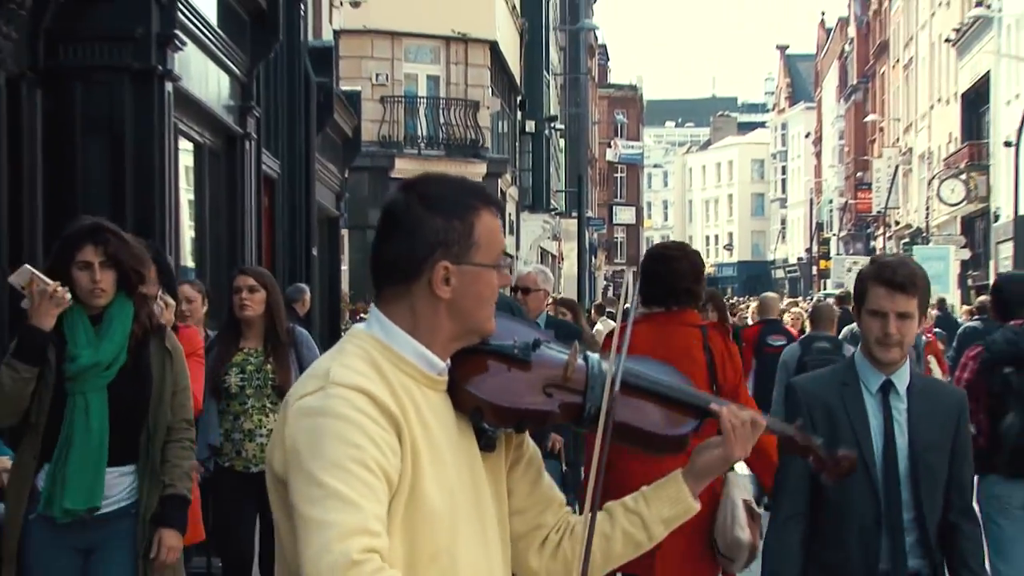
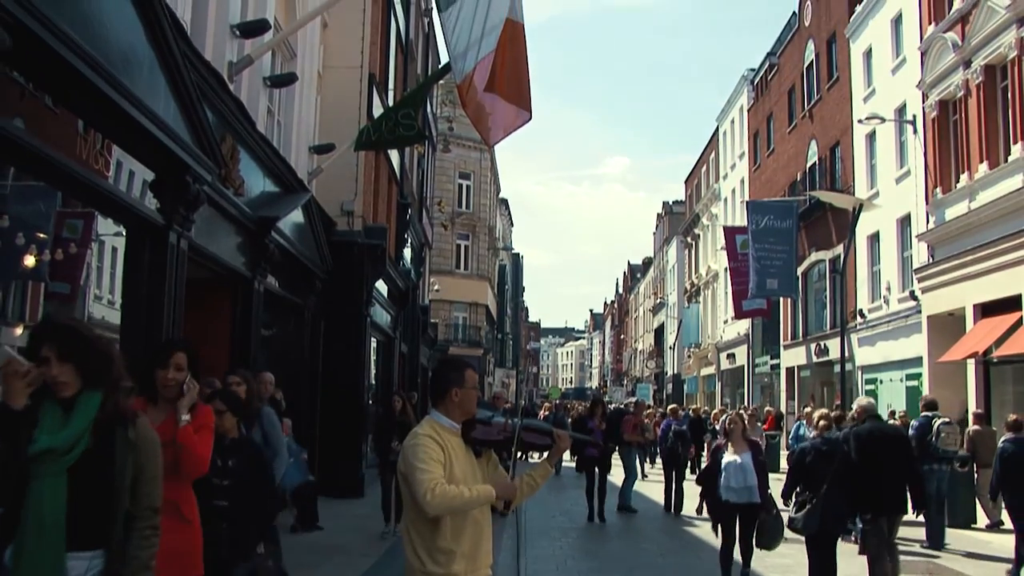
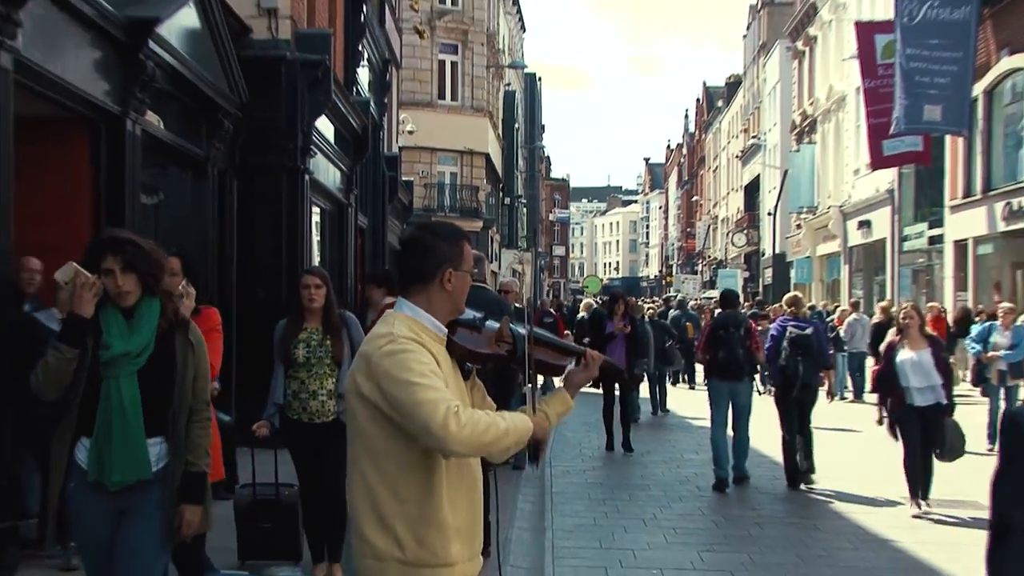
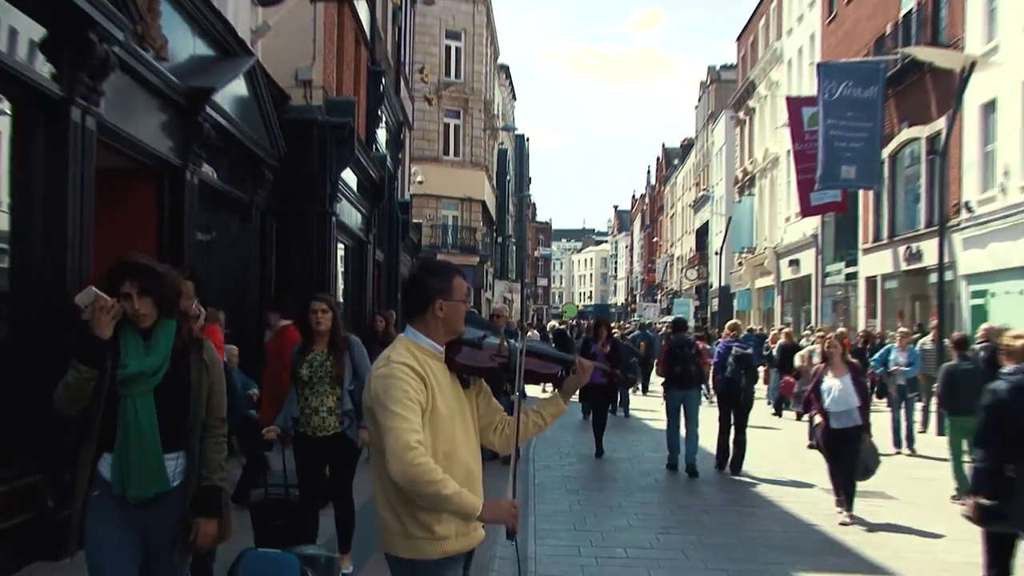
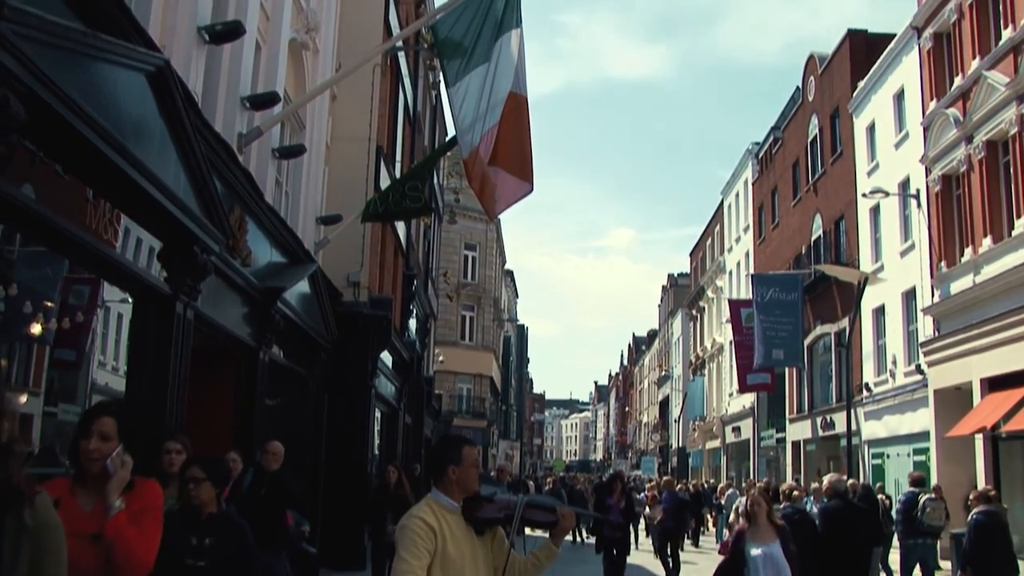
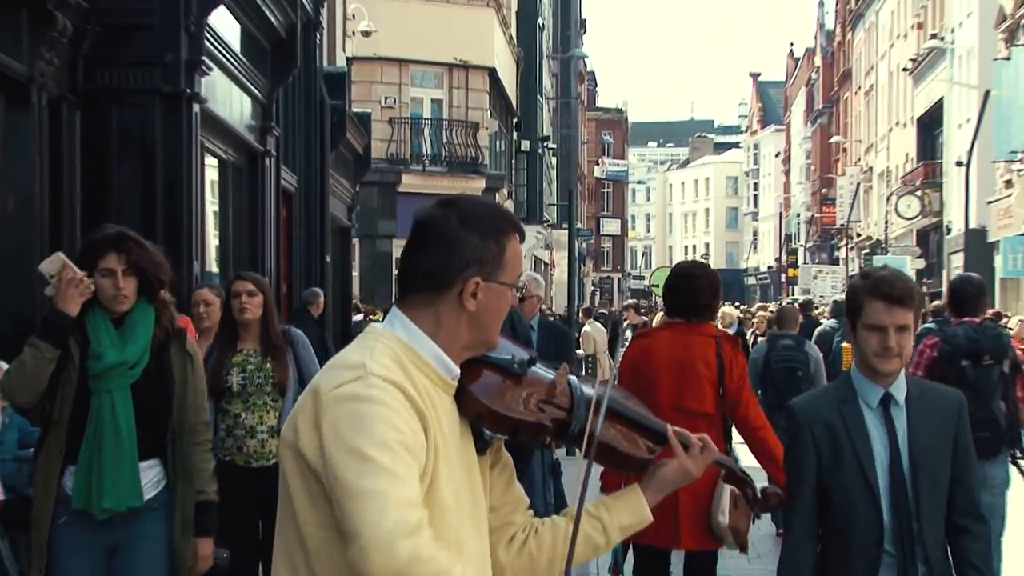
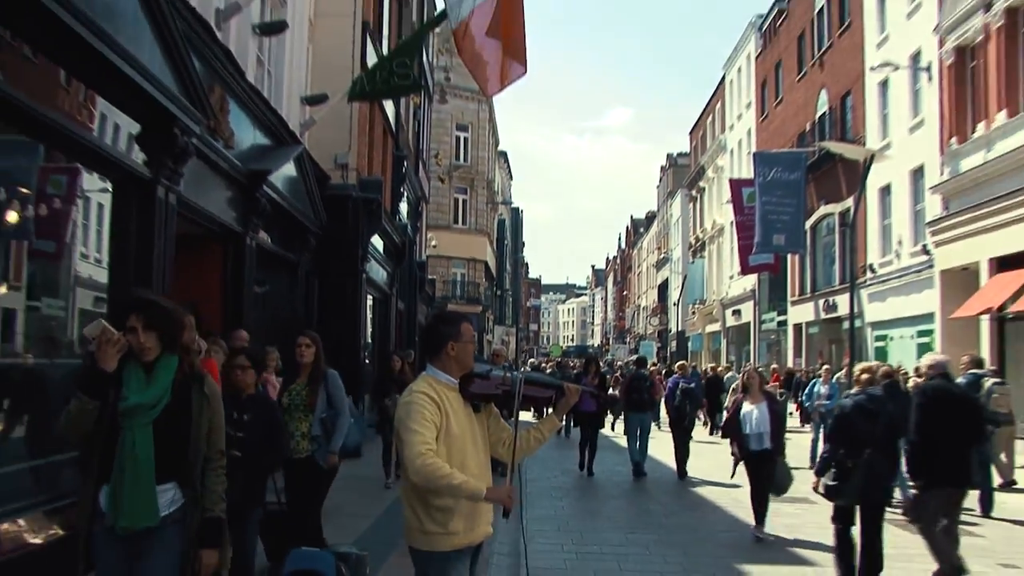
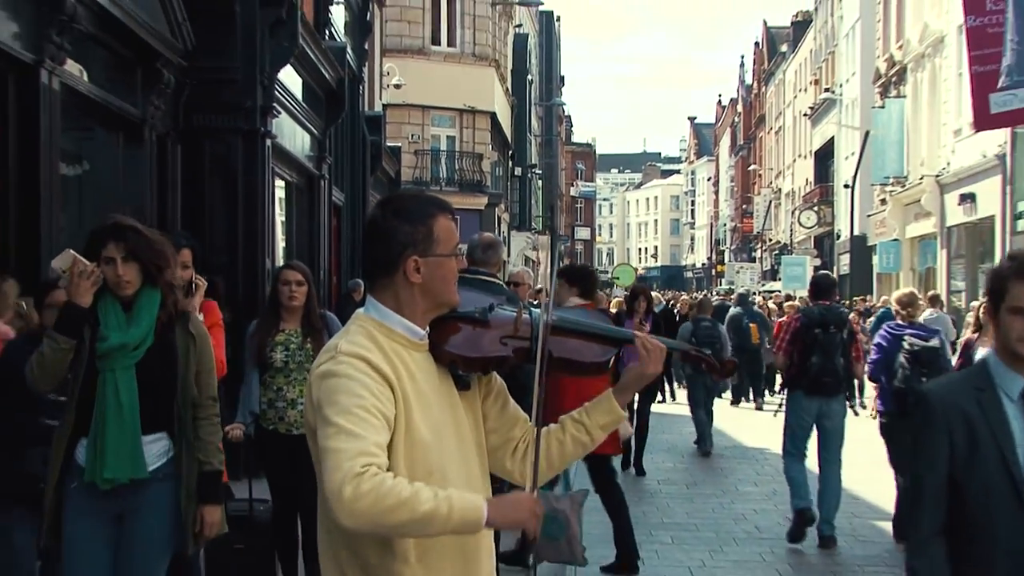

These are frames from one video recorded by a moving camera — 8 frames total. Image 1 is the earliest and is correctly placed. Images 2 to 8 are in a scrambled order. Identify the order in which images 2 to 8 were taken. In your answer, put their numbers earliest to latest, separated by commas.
6, 8, 3, 4, 7, 2, 5
